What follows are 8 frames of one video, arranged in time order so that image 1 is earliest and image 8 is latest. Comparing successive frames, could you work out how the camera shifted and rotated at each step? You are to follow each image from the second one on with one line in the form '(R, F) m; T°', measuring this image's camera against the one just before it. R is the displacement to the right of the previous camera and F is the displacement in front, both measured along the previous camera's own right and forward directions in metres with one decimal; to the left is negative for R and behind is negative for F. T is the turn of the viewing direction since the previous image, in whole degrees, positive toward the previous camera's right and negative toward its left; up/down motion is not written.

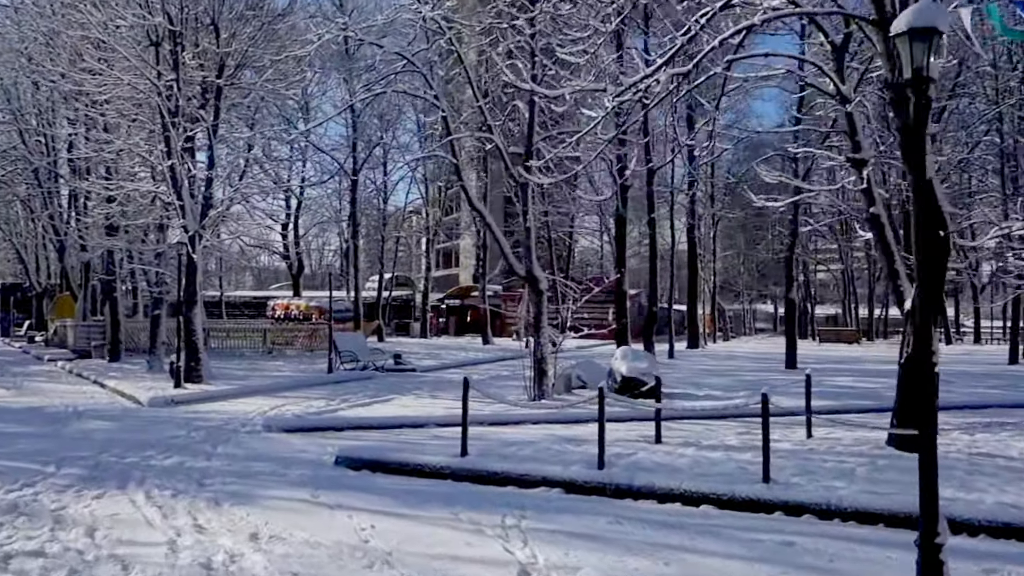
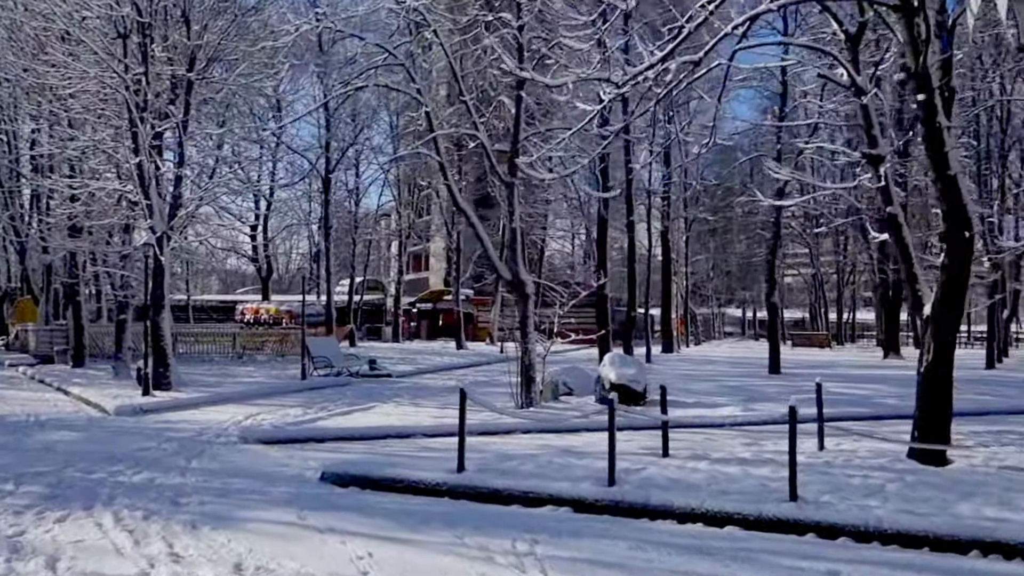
(-0.3, +0.6) m; +2°
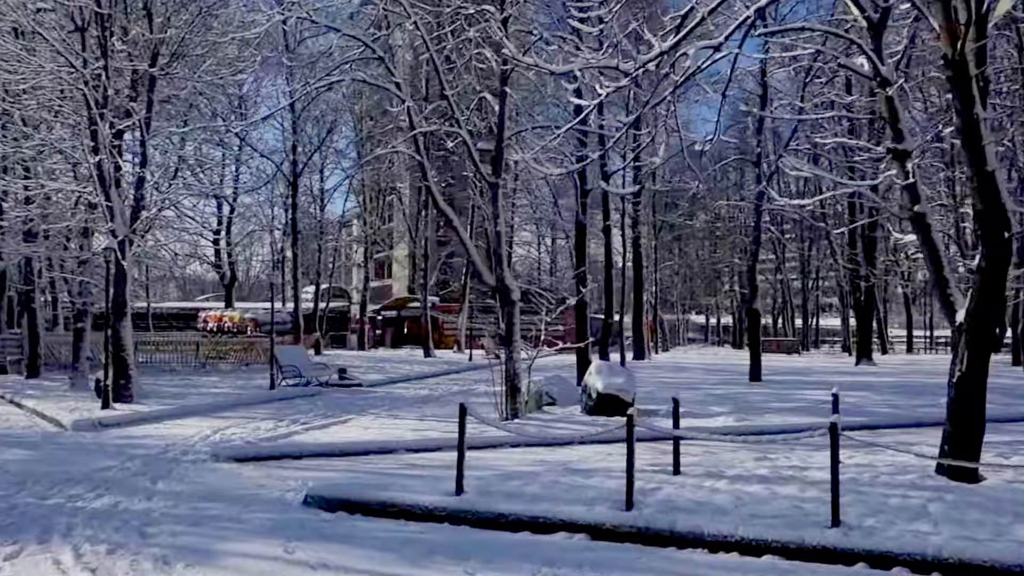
(-0.3, +0.7) m; +2°
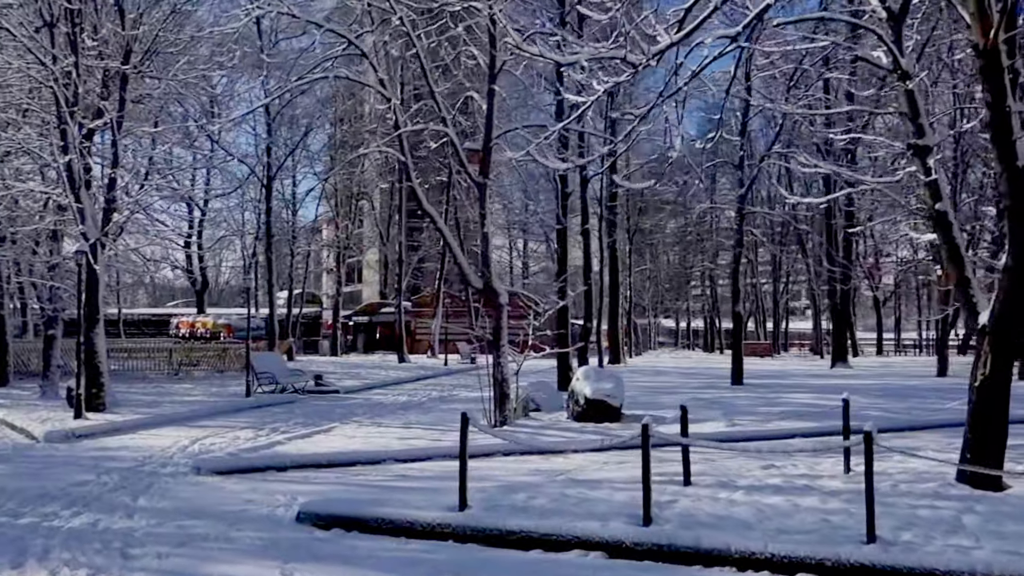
(-0.3, +0.4) m; +2°
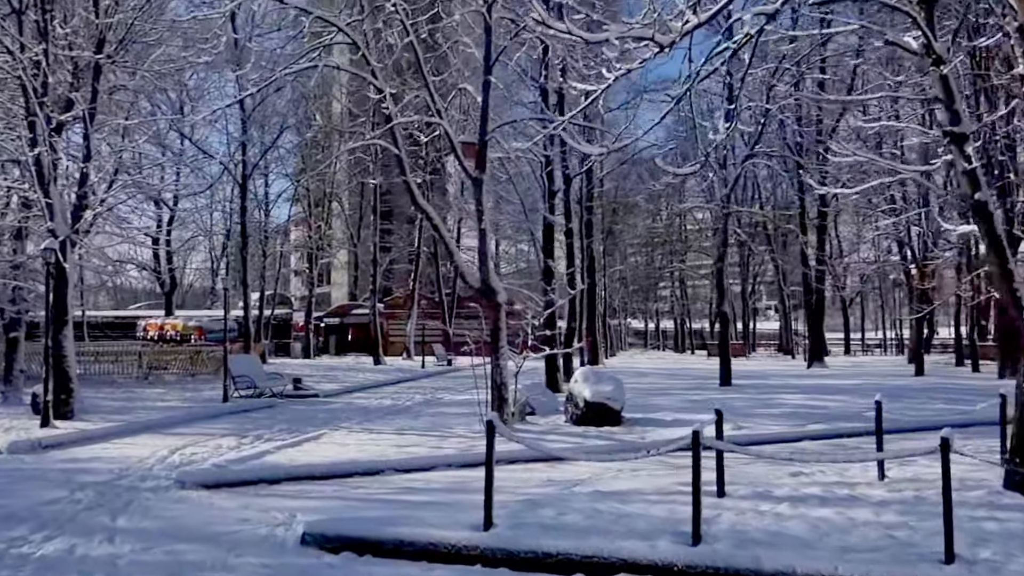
(-0.4, +0.6) m; +2°
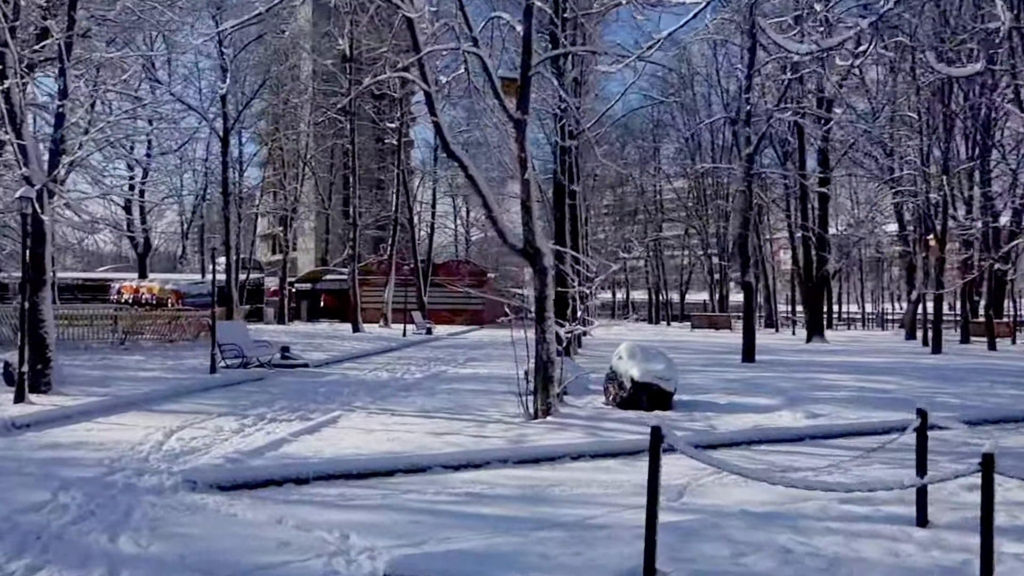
(-1.0, +1.9) m; +2°
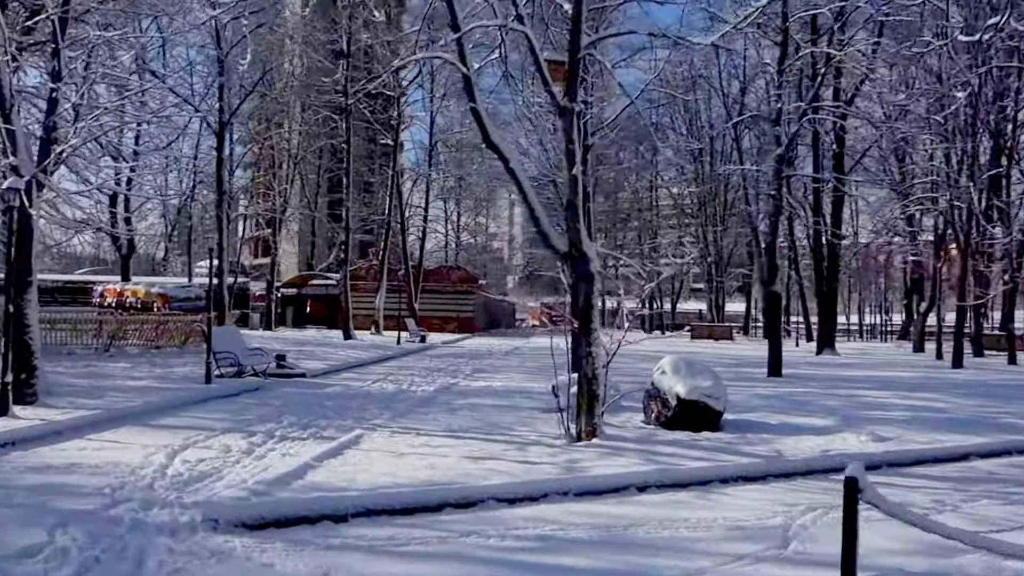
(-0.7, +1.1) m; +1°
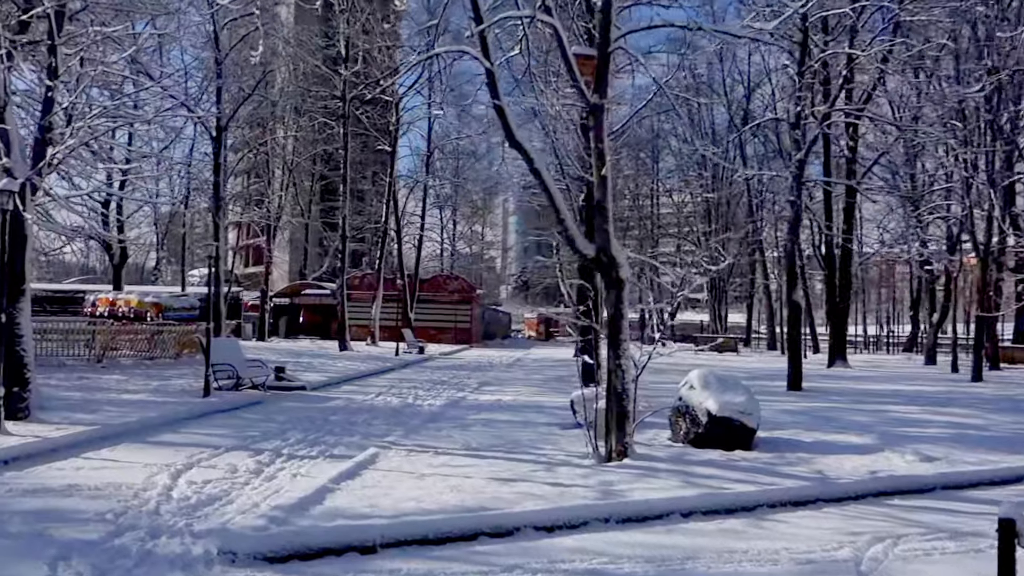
(-0.4, +0.6) m; 0°
